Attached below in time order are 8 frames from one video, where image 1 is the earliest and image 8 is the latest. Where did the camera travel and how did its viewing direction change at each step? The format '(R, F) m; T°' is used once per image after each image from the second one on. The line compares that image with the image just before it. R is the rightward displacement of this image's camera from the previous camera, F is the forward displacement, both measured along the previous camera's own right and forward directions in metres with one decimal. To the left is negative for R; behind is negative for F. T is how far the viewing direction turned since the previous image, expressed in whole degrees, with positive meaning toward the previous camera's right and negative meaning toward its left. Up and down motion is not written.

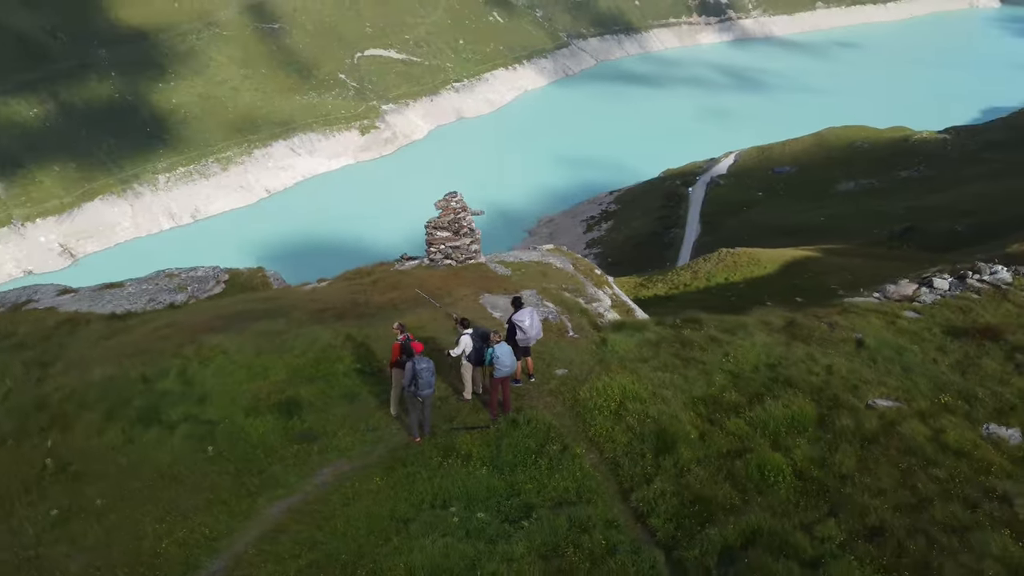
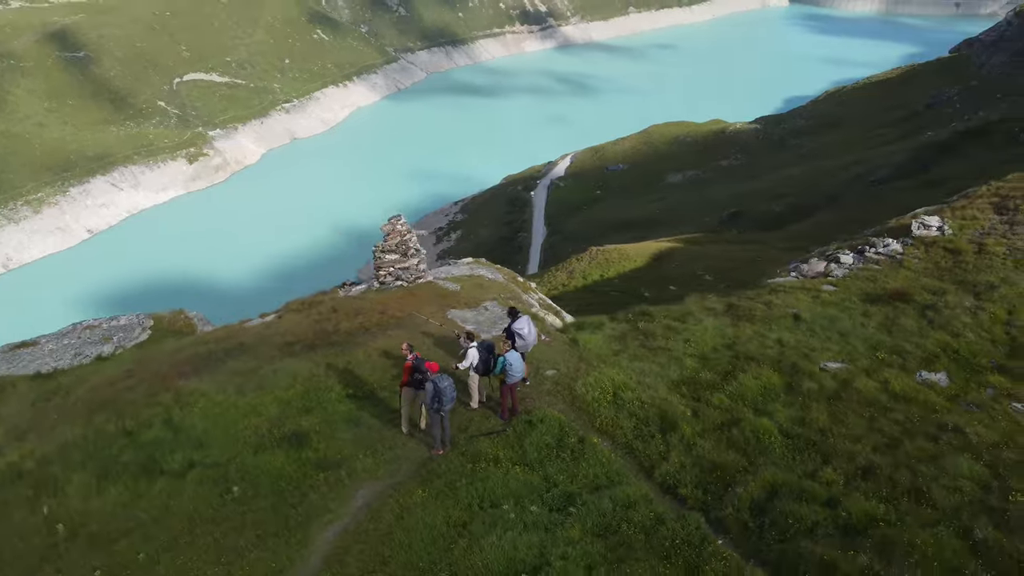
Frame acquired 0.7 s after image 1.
(-3.8, -1.1) m; +11°
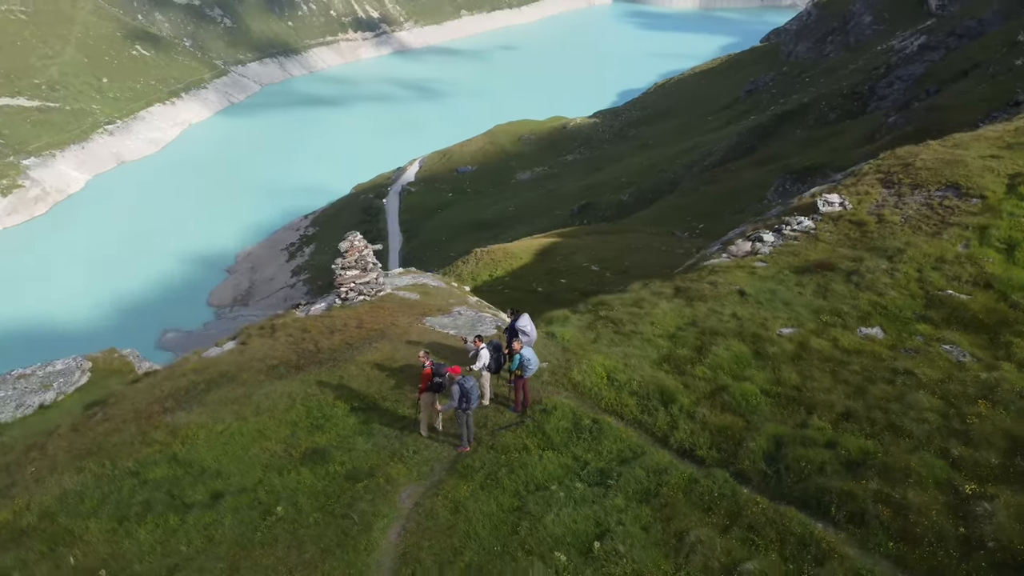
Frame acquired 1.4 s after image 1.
(-4.0, -1.2) m; +10°
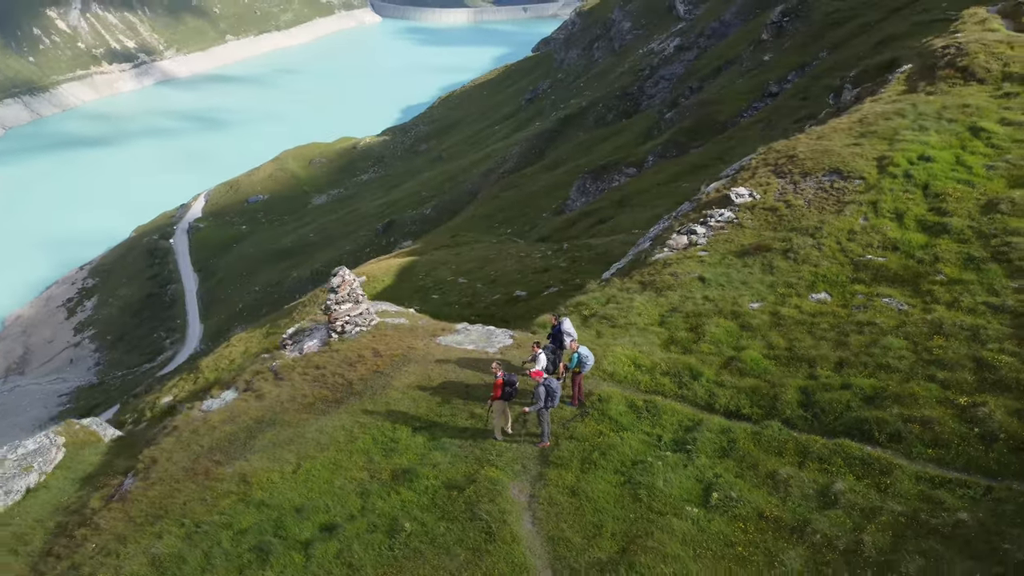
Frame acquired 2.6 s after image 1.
(-7.5, -1.8) m; +14°
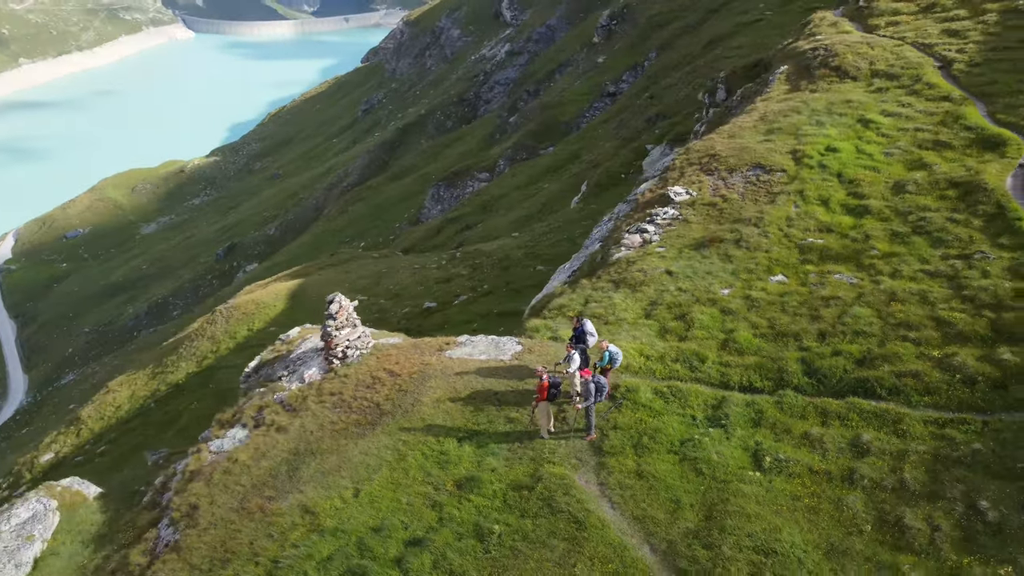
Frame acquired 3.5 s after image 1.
(-6.0, -1.1) m; +11°
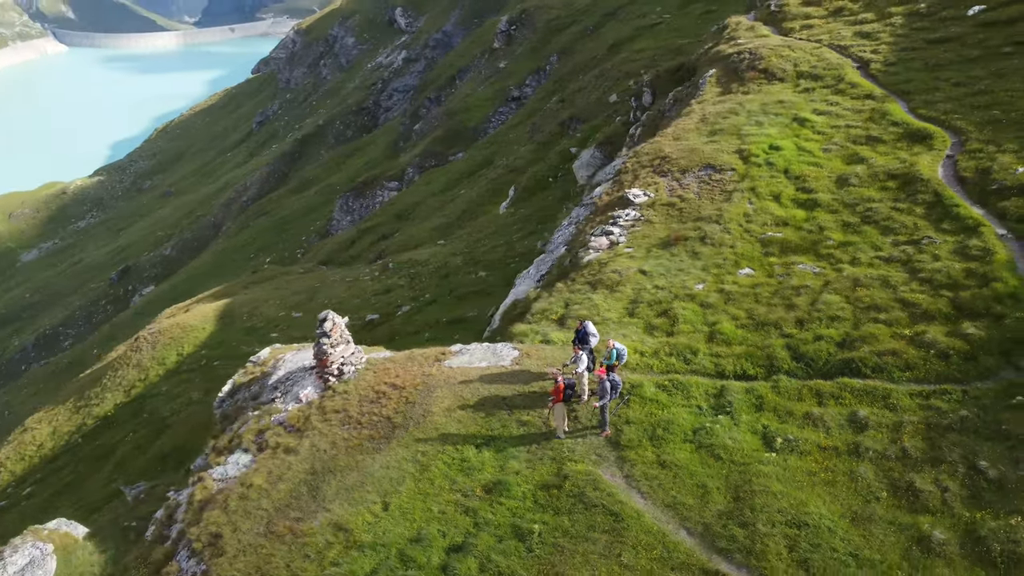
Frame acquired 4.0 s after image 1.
(-3.5, -0.7) m; +7°
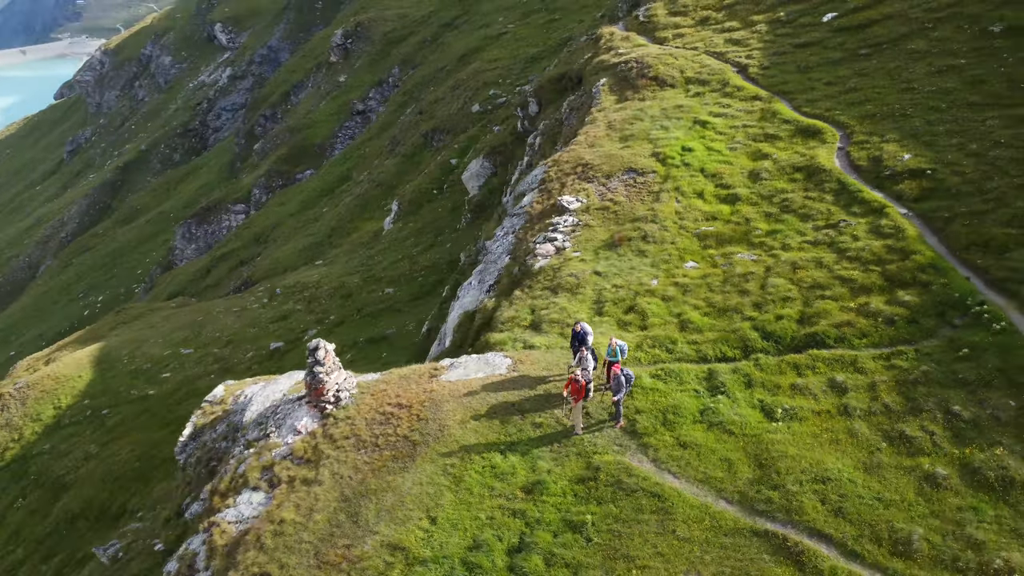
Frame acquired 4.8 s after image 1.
(-5.8, -0.9) m; +11°
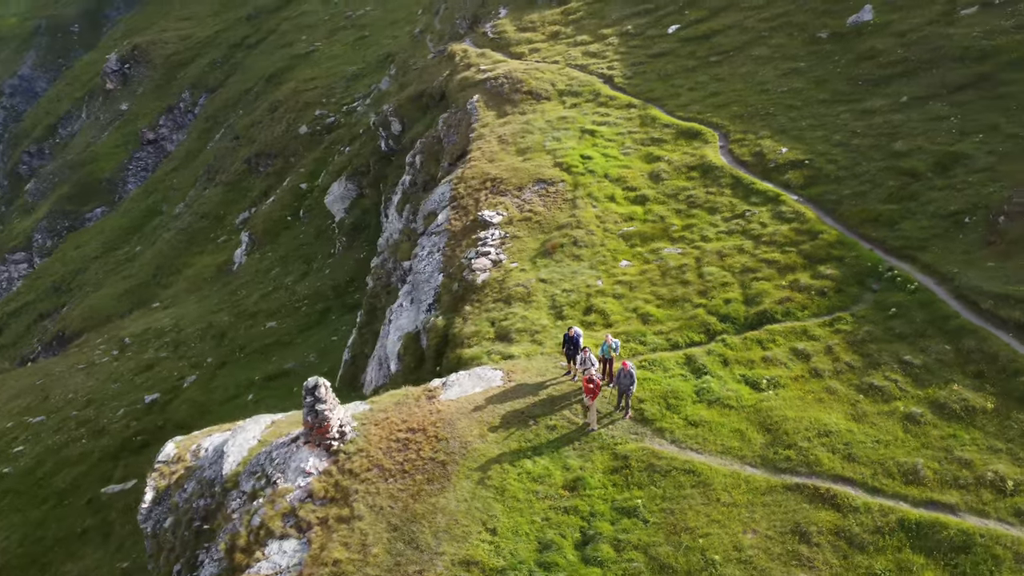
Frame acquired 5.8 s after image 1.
(-7.6, -0.7) m; +14°
